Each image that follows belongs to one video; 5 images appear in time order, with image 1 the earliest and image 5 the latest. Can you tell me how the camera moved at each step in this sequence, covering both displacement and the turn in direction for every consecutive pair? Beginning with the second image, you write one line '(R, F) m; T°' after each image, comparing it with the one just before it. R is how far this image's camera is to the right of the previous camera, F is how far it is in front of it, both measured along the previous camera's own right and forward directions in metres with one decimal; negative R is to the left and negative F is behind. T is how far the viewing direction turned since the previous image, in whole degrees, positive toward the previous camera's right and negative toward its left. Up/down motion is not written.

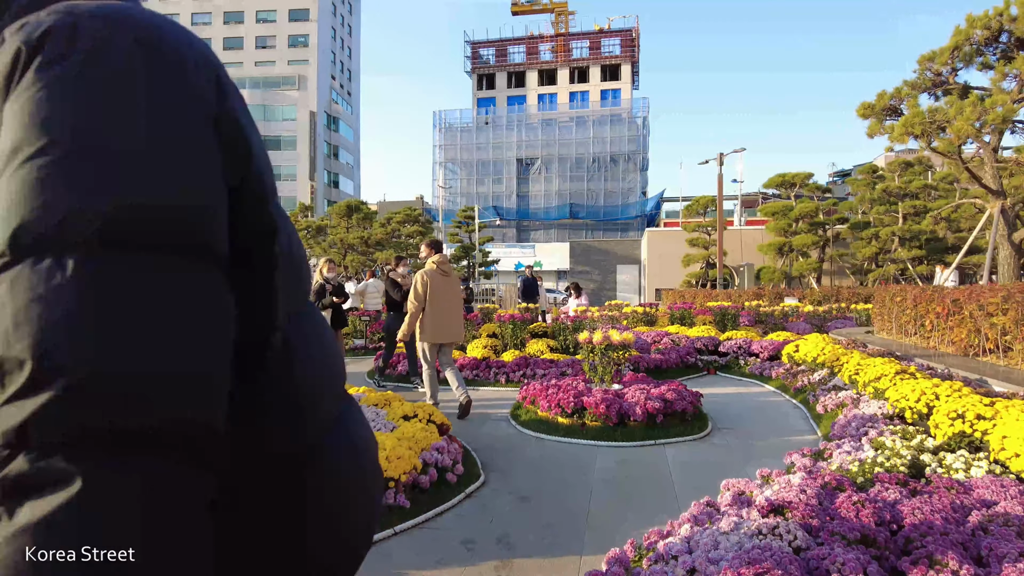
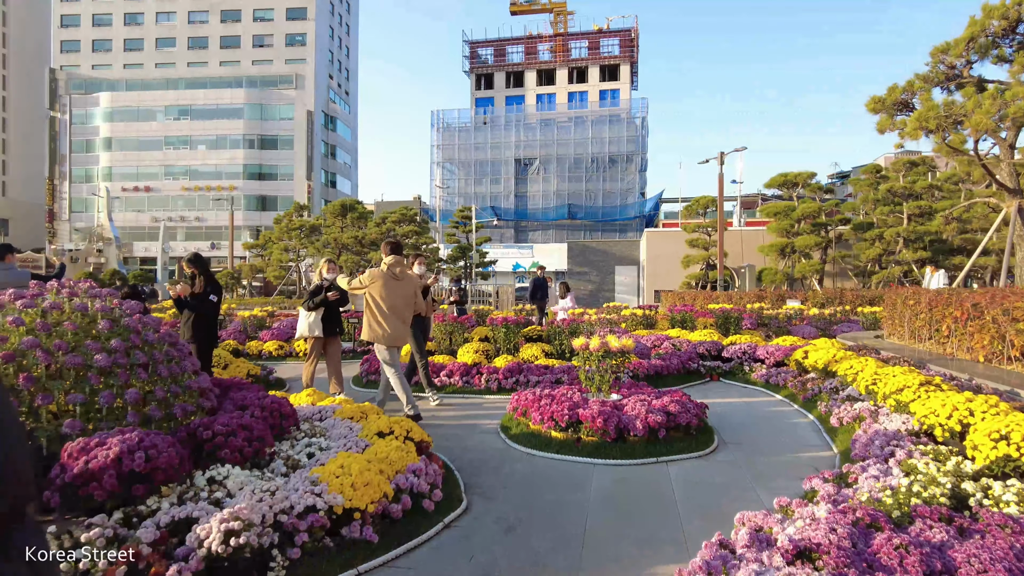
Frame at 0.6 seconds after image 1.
(+0.1, +0.5) m; 0°
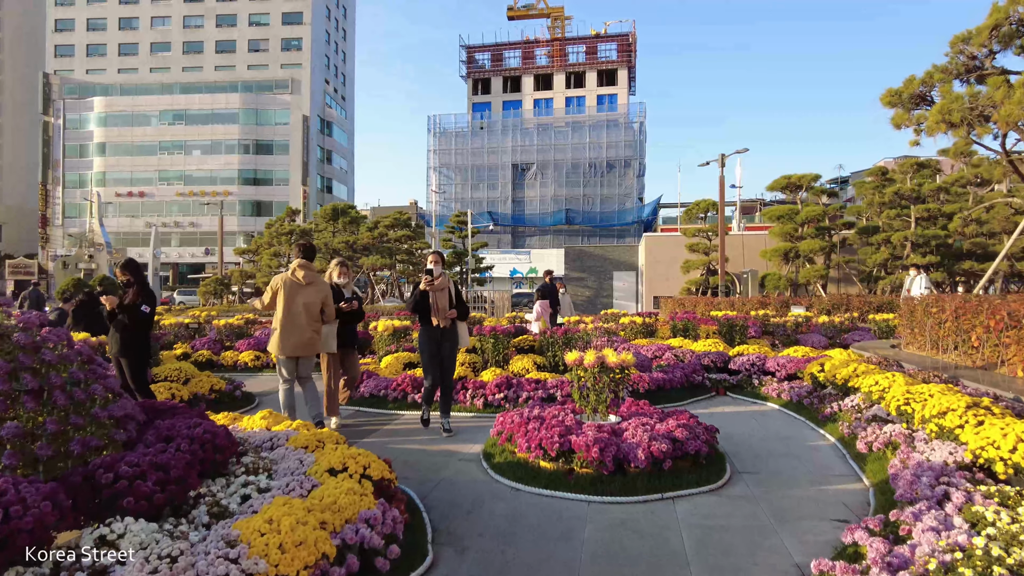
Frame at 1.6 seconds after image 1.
(+0.1, +0.7) m; 0°
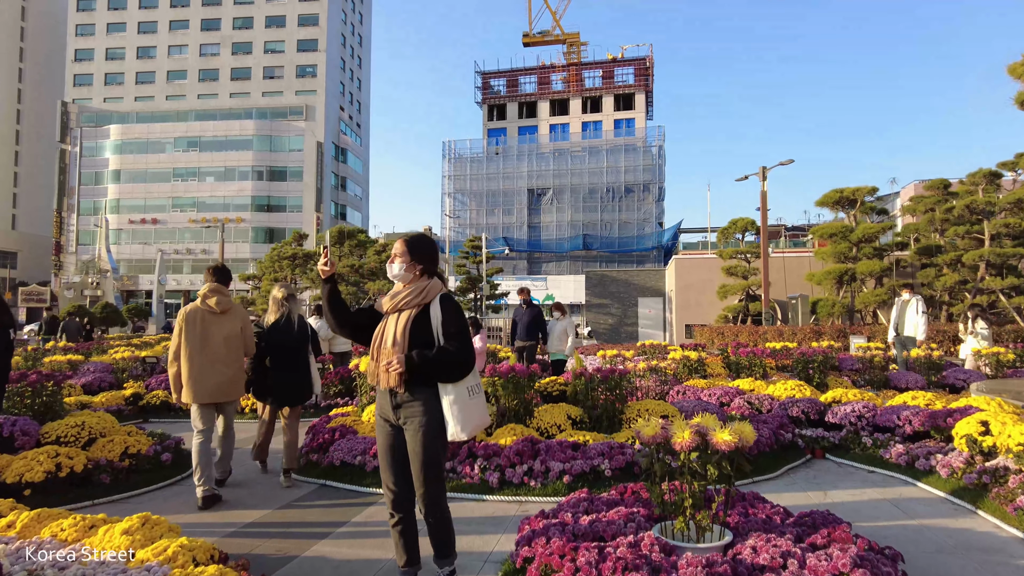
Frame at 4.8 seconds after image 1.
(-0.1, +2.1) m; -1°
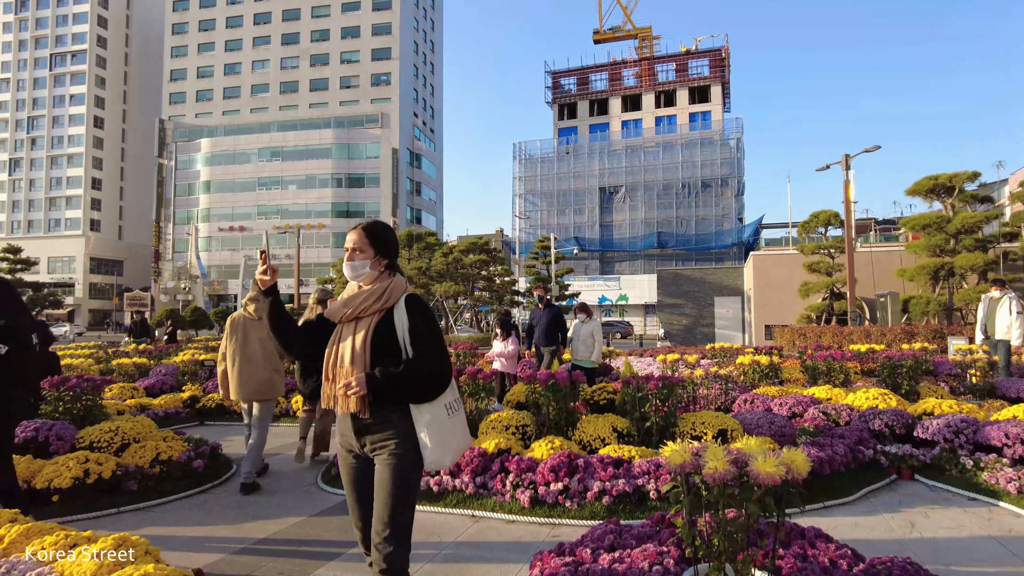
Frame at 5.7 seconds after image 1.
(+0.3, +0.5) m; -7°
